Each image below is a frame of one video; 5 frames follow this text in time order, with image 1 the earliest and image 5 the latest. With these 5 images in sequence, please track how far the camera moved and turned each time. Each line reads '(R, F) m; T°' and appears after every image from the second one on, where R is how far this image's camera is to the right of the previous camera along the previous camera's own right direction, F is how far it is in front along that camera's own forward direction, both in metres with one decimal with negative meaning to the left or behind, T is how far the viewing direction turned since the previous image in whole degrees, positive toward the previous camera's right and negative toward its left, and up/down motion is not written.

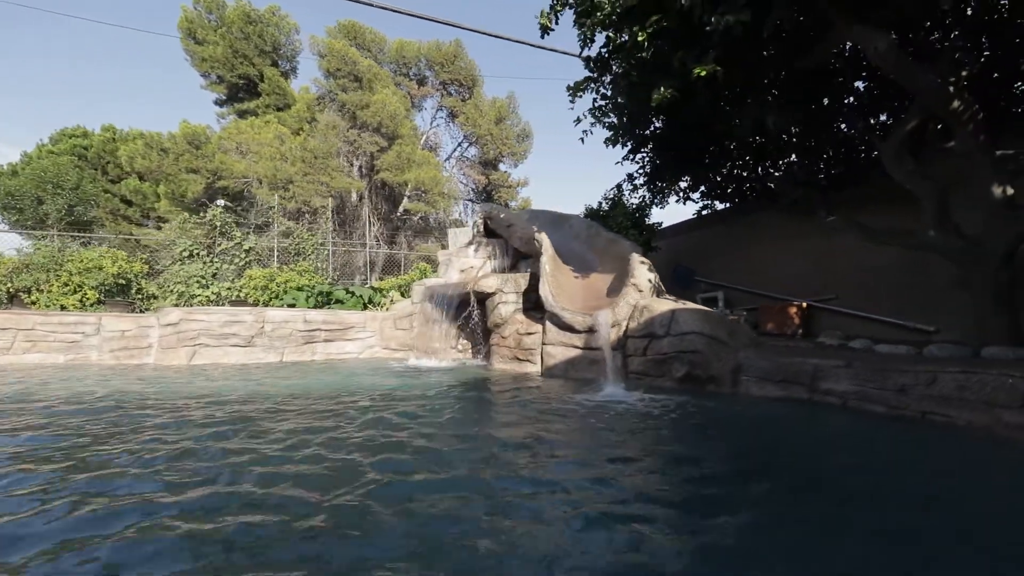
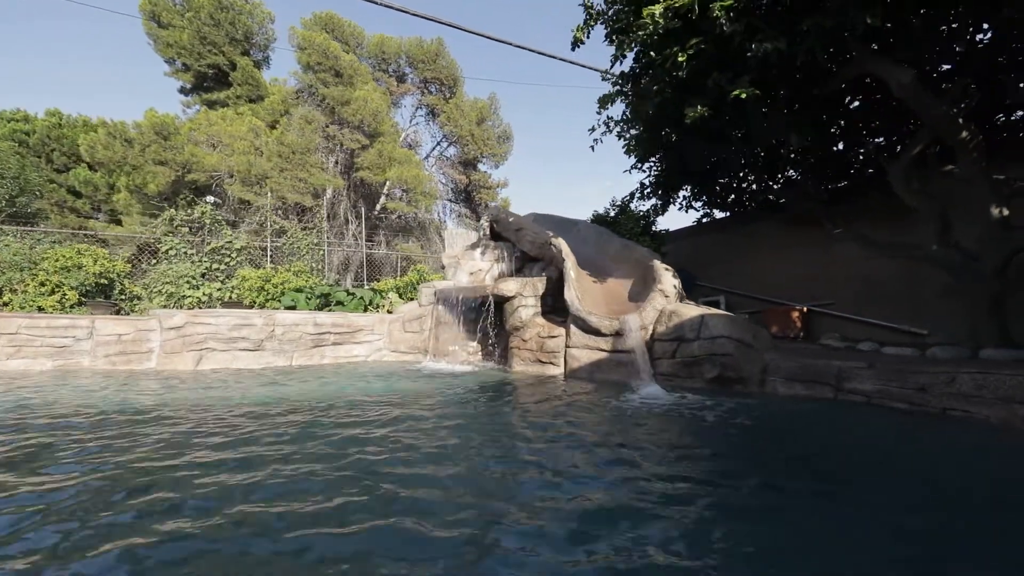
(-1.0, -0.1) m; +5°
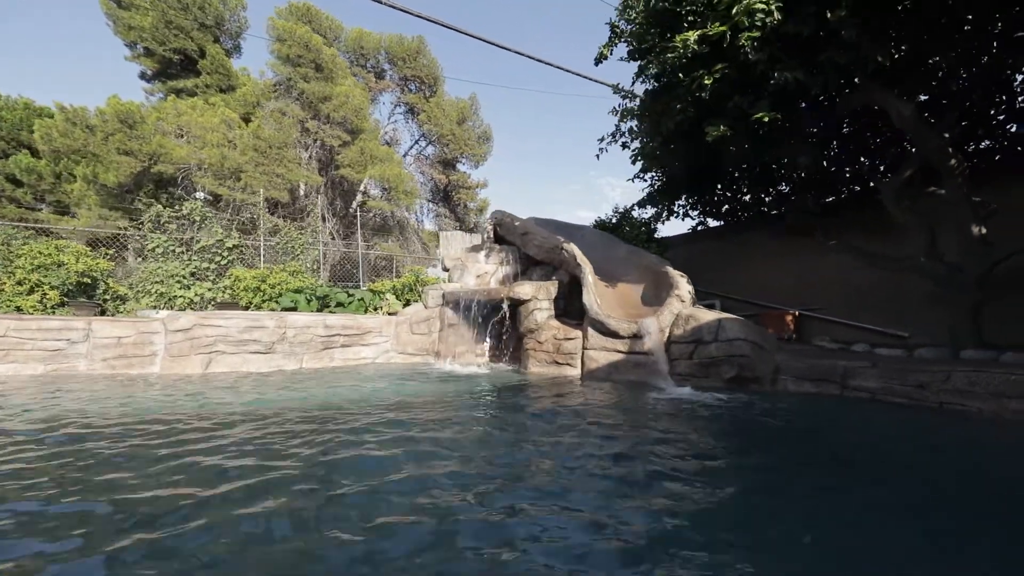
(-1.0, -0.2) m; +6°
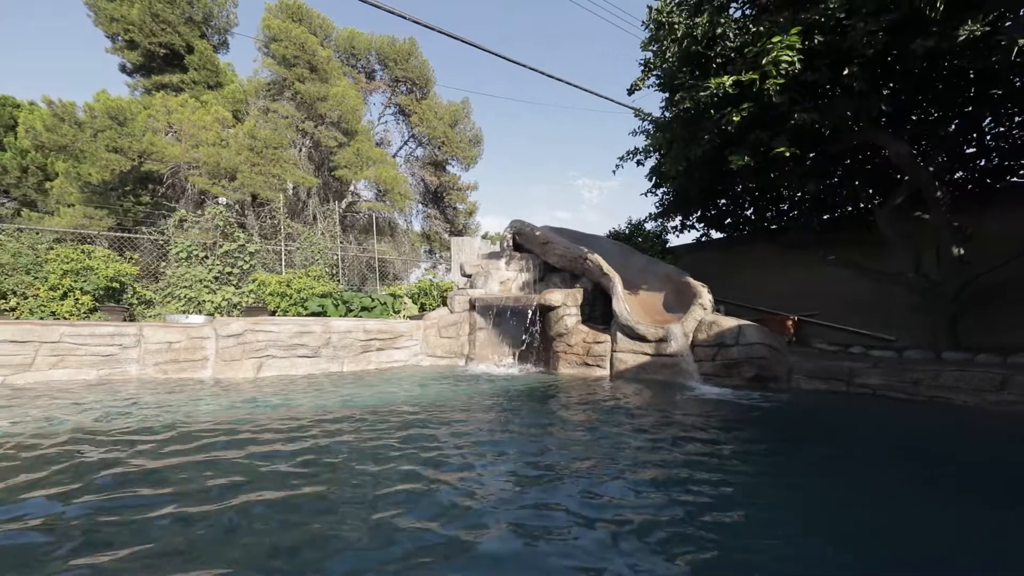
(-1.2, -0.6) m; +5°
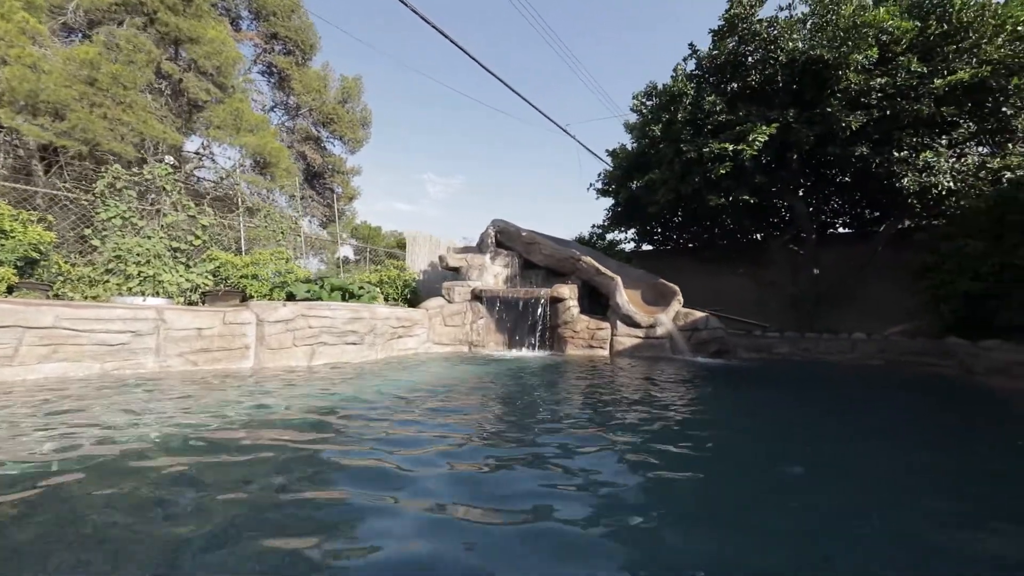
(-5.1, +0.2) m; +29°
